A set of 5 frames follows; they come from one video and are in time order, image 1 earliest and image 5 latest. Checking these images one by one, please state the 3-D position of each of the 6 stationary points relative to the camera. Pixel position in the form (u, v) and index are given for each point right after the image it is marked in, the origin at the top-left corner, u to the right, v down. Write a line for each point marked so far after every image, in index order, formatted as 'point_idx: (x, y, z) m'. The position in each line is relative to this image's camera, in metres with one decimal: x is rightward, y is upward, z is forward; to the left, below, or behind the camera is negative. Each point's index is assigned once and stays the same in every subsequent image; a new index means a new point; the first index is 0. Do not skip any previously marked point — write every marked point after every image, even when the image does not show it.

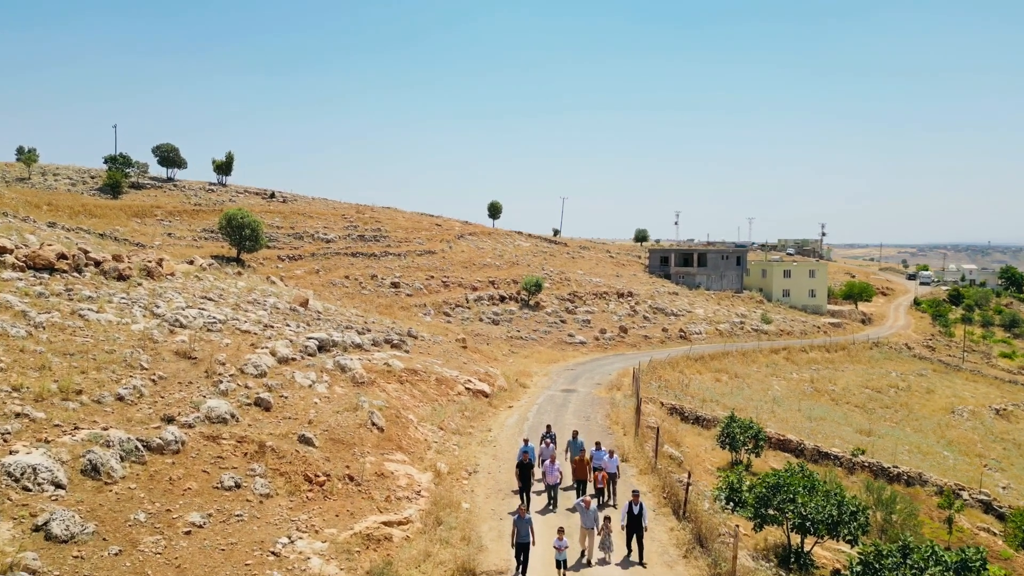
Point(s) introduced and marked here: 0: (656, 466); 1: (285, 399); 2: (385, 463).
0: (+3.4, -4.2, +16.9) m
1: (-5.5, -2.7, +17.5) m
2: (-2.7, -3.8, +15.6) m
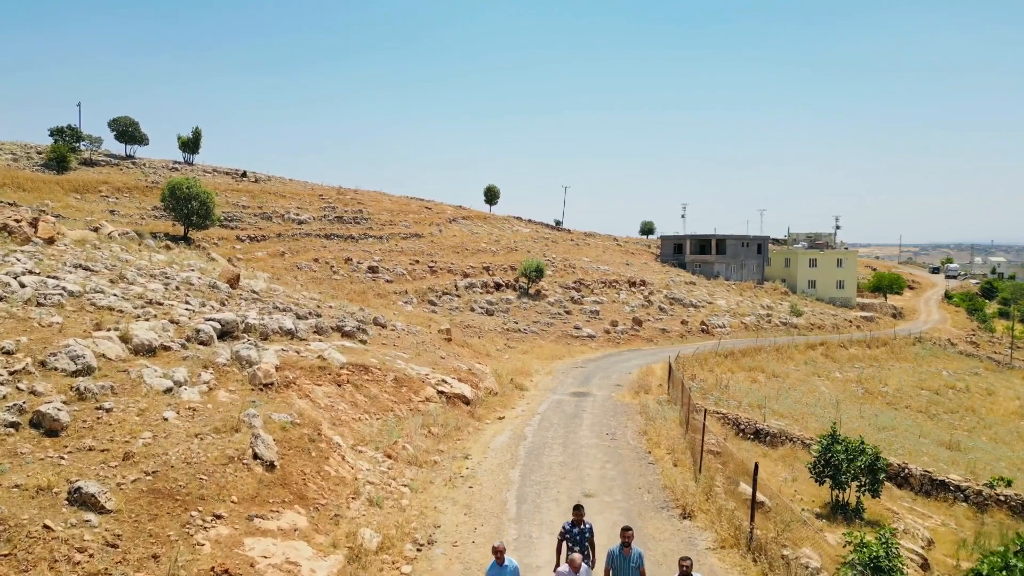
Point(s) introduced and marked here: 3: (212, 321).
0: (+3.2, -3.2, +9.5) m
1: (-5.7, -1.7, +10.1) m
2: (-3.0, -2.8, +8.2) m
3: (-6.8, -0.7, +16.4) m
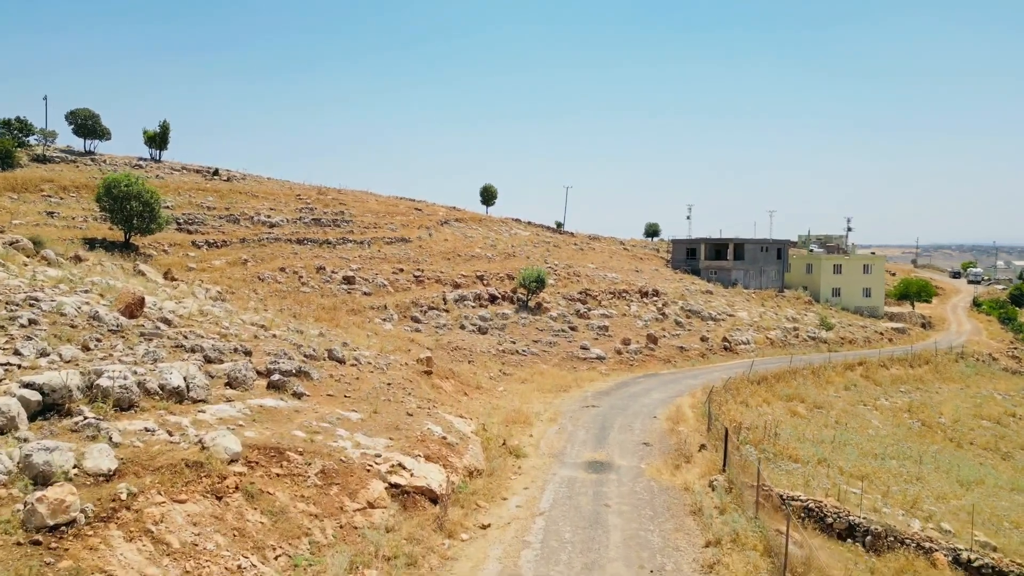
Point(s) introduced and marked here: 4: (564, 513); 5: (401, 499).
0: (+3.0, -3.9, +3.6) m
1: (-5.9, -2.4, +4.1) m
2: (-3.1, -3.5, +2.2) m
3: (-6.9, -1.4, +10.4) m
4: (+0.9, -3.9, +12.7) m
5: (-1.8, -3.4, +11.8) m
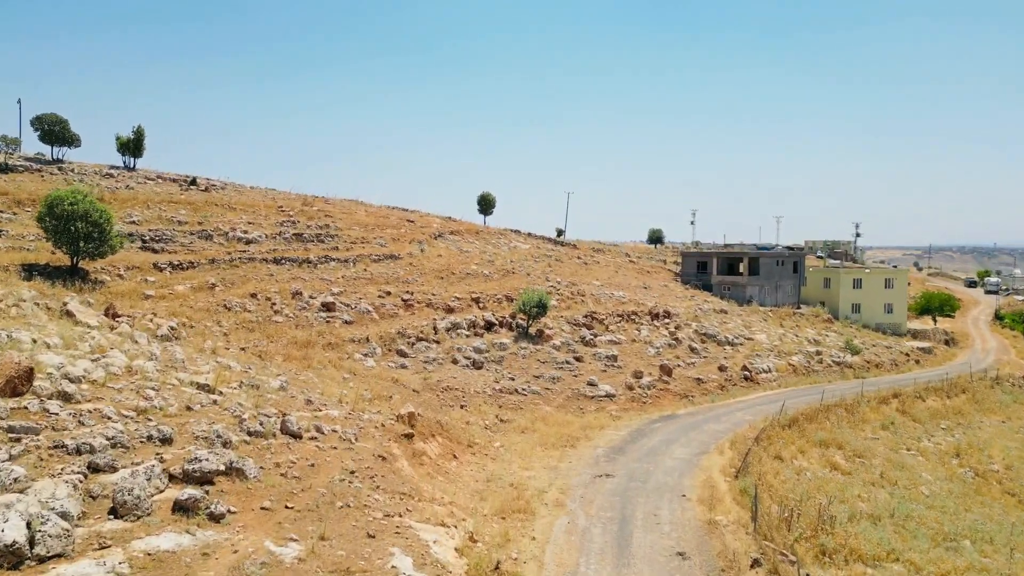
0: (+2.9, -5.2, -0.6) m
1: (-5.9, -3.7, 0.0) m
2: (-3.2, -4.8, -1.9) m
3: (-7.0, -2.7, +6.3) m
4: (+0.8, -5.2, +8.6) m
5: (-1.9, -4.7, +7.7) m
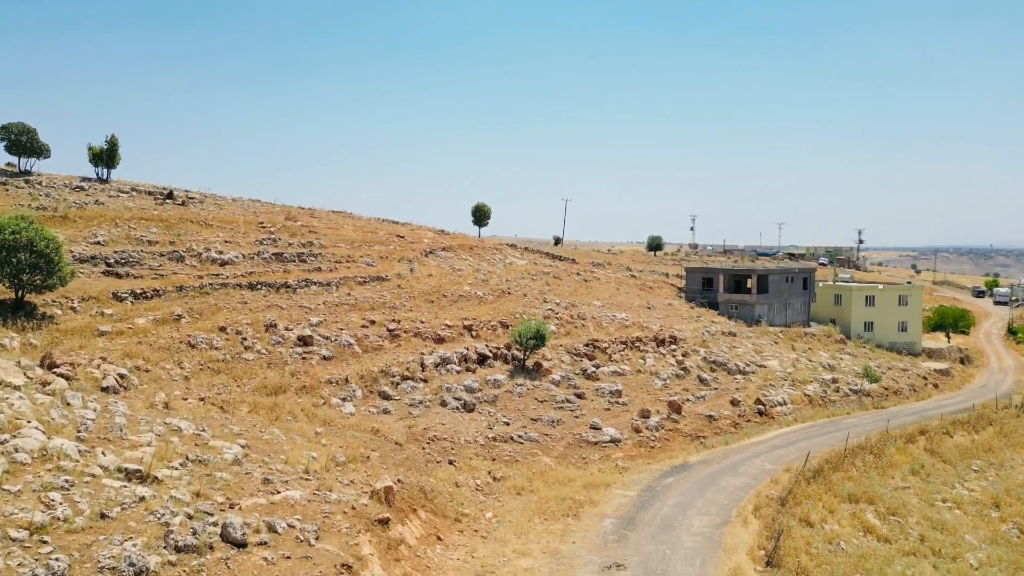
0: (+2.9, -6.6, -3.7) m
1: (-6.0, -5.1, -3.1) m
2: (-3.2, -6.2, -5.0) m
3: (-7.1, -4.1, +3.2) m
4: (+0.7, -6.6, +5.5) m
5: (-2.0, -6.1, +4.5) m
